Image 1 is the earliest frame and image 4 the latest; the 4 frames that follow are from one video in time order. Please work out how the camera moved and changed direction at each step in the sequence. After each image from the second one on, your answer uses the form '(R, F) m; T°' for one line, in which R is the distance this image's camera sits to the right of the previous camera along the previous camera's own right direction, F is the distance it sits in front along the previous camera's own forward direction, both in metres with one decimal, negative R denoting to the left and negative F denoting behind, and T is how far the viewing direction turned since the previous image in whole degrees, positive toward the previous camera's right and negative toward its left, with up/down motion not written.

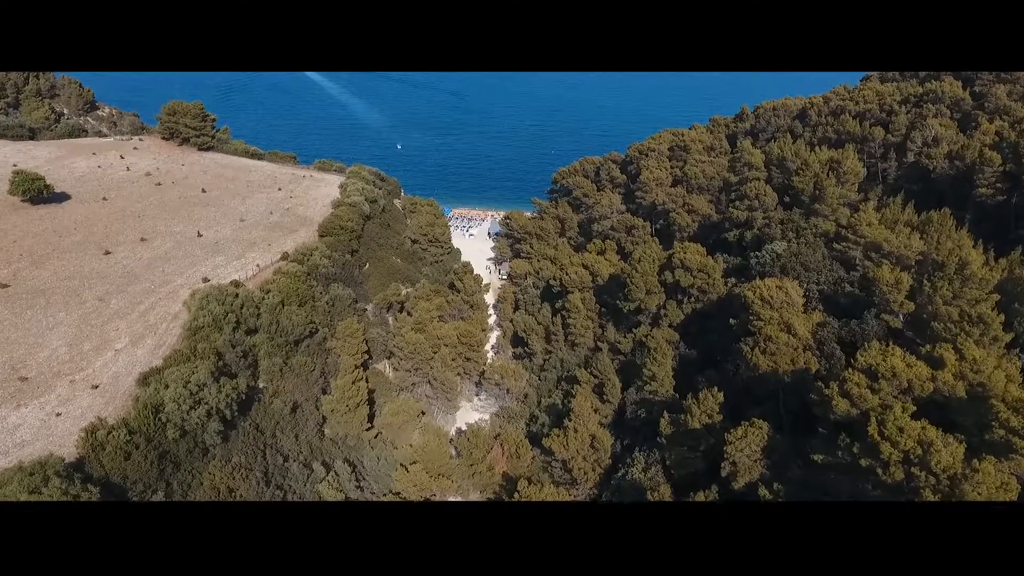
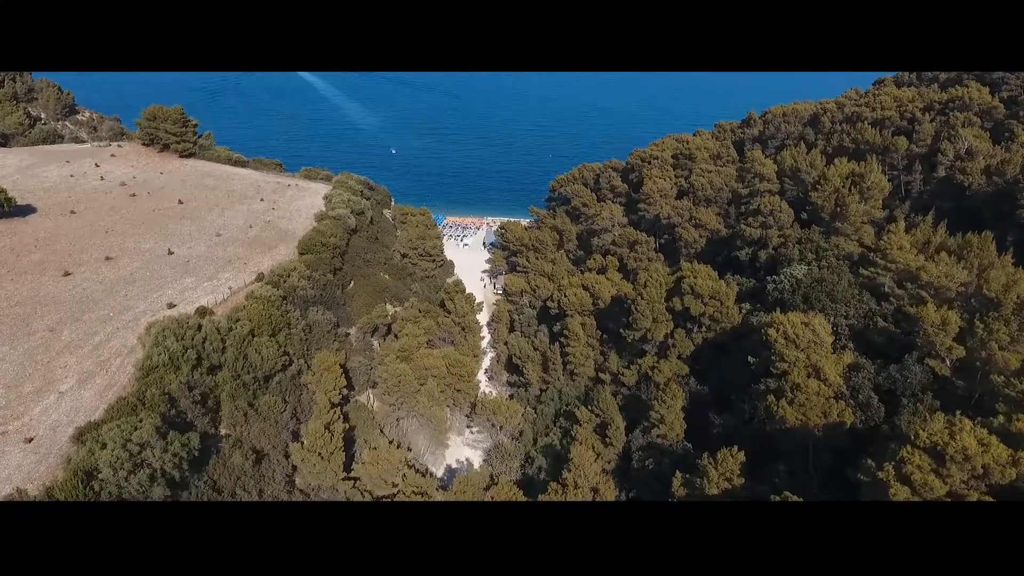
(+0.3, +2.5) m; 0°
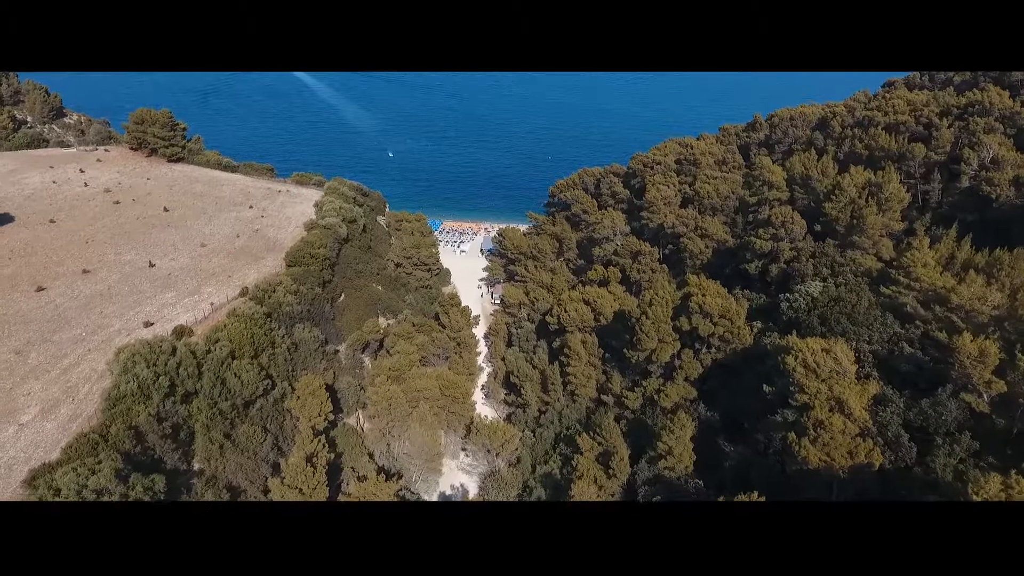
(+0.1, +1.5) m; 0°
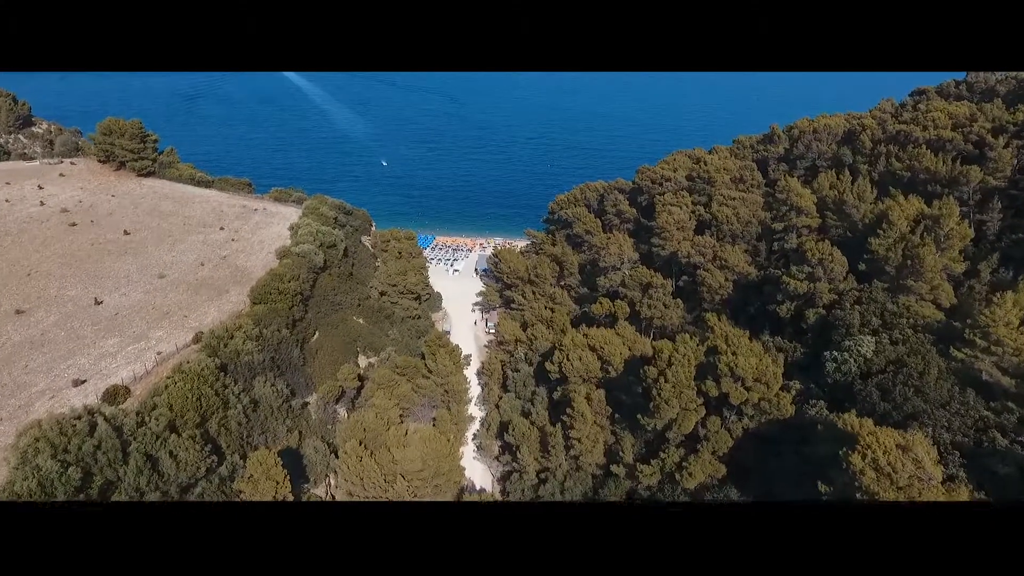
(+0.2, +3.9) m; 0°
